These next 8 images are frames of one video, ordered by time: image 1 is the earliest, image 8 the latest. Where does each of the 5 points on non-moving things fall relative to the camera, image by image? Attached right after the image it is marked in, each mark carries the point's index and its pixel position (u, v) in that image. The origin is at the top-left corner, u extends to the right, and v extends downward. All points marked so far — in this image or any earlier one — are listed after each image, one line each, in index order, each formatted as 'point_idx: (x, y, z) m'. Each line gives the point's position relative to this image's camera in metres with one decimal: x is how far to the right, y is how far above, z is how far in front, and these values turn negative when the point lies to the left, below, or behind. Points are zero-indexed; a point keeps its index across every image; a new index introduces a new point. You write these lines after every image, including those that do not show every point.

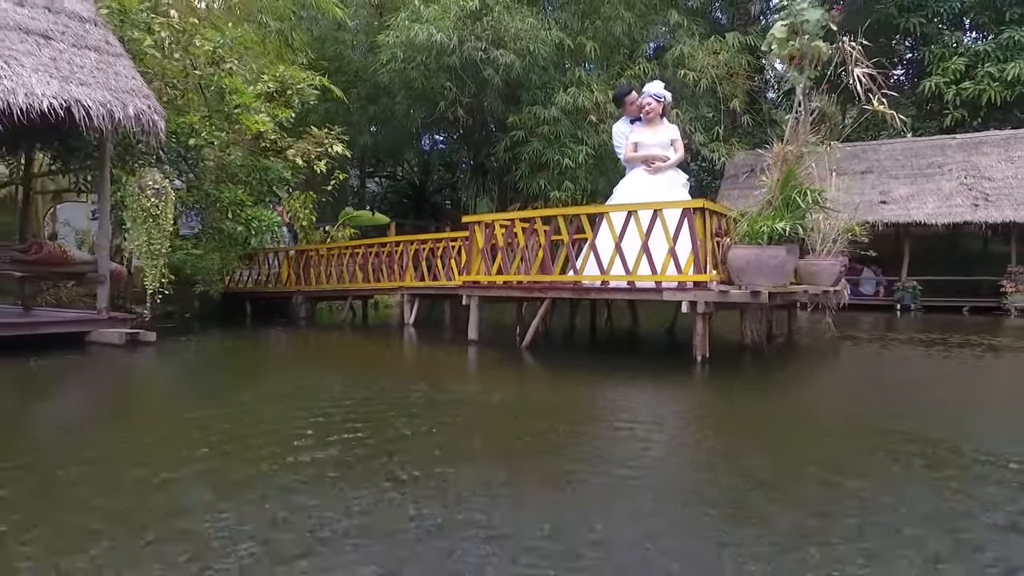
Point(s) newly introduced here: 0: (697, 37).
0: (+3.4, +4.6, +11.7) m
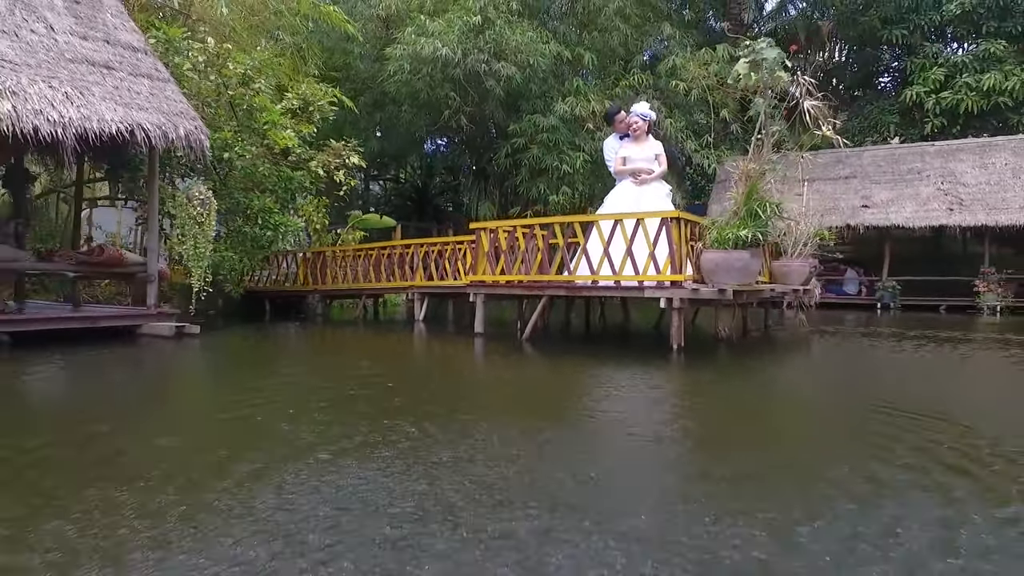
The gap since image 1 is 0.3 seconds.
0: (+3.4, +4.6, +12.3) m
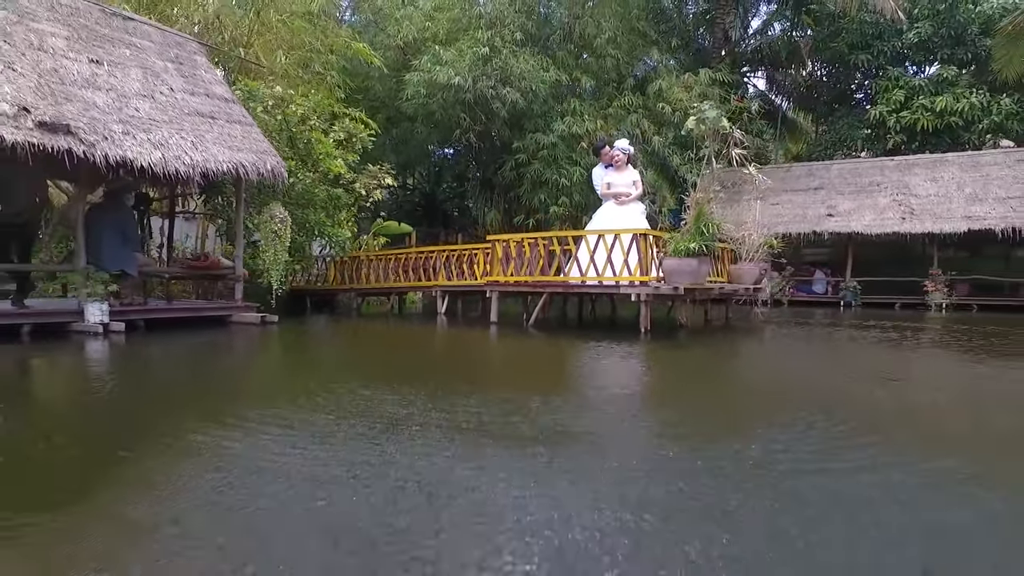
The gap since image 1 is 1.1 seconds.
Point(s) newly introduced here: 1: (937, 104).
0: (+3.5, +4.6, +13.7) m
1: (+8.9, +3.9, +13.5) m
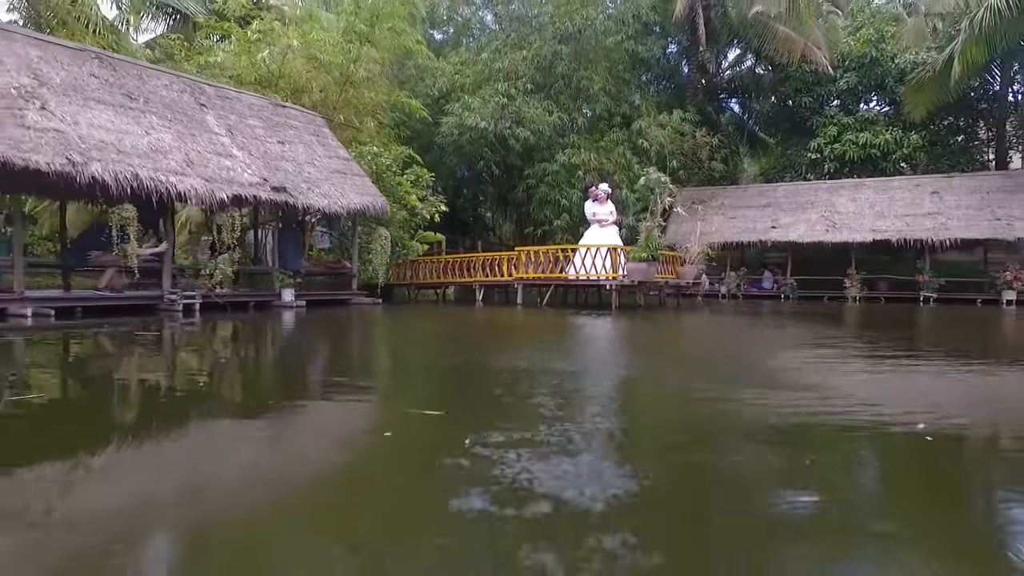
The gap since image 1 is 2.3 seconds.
0: (+3.8, +4.7, +17.2) m
1: (+9.2, +3.9, +17.0) m
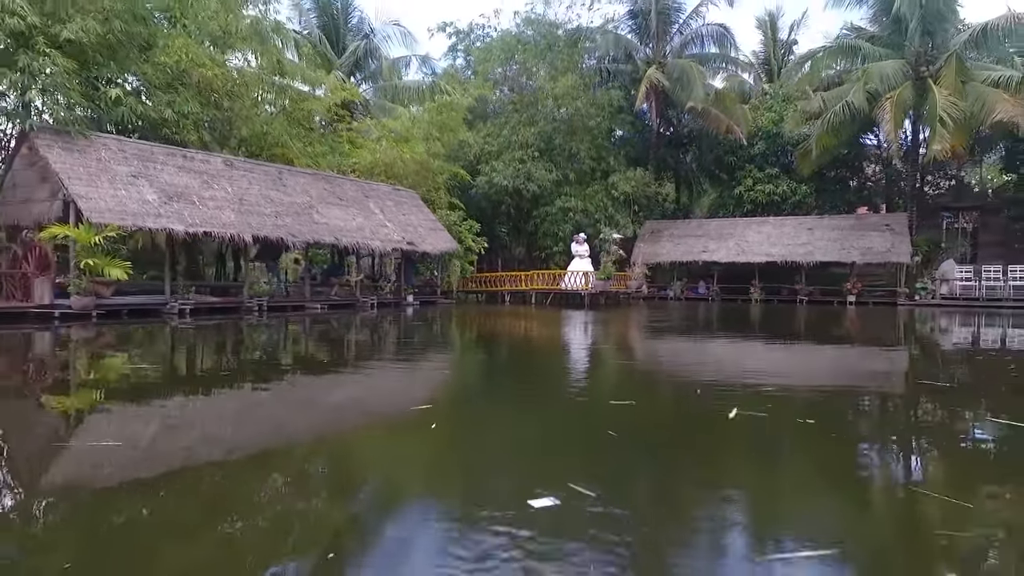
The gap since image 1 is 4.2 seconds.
0: (+4.2, +4.5, +24.5) m
1: (+9.7, +3.8, +24.3) m
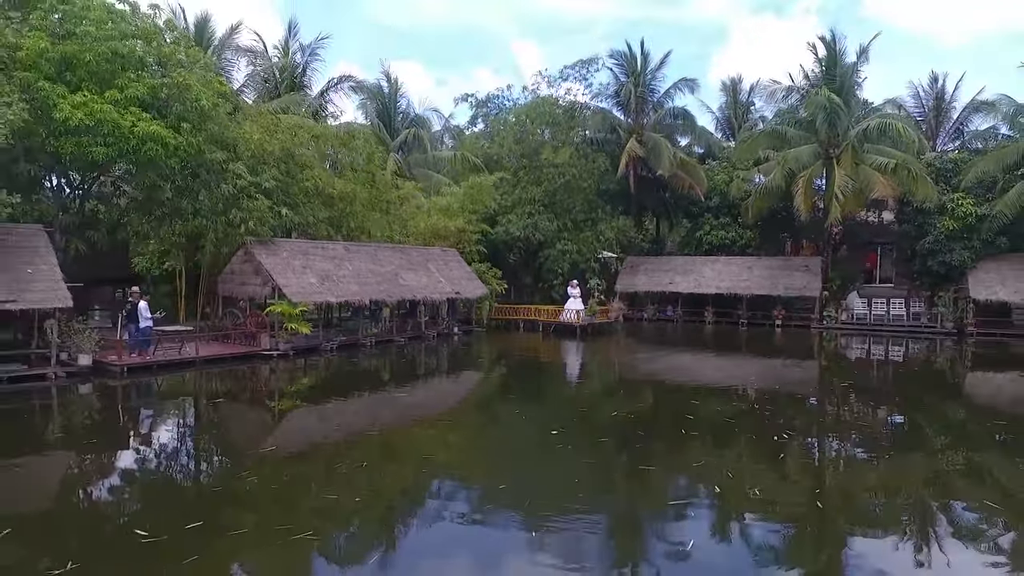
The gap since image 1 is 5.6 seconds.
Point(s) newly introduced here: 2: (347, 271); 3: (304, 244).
0: (+4.7, +3.4, +31.4) m
1: (+10.2, +2.7, +31.3) m
2: (-4.8, +0.5, +18.8) m
3: (-6.0, +1.3, +18.5) m
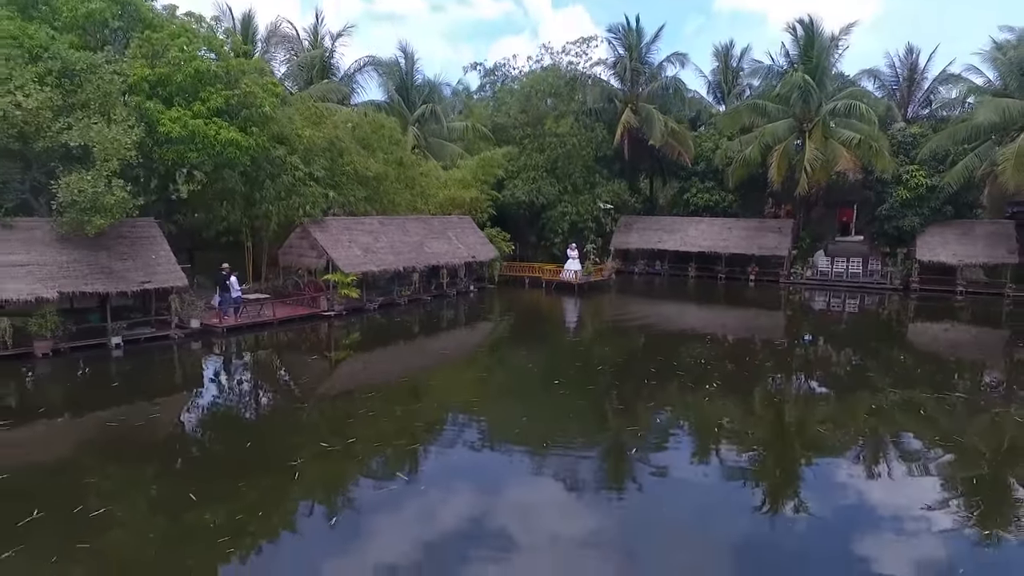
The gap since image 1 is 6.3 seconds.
0: (+5.0, +5.7, +34.8) m
1: (+10.5, +5.0, +34.7) m
2: (-4.5, +1.6, +22.5) m
3: (-5.7, +2.3, +22.1) m
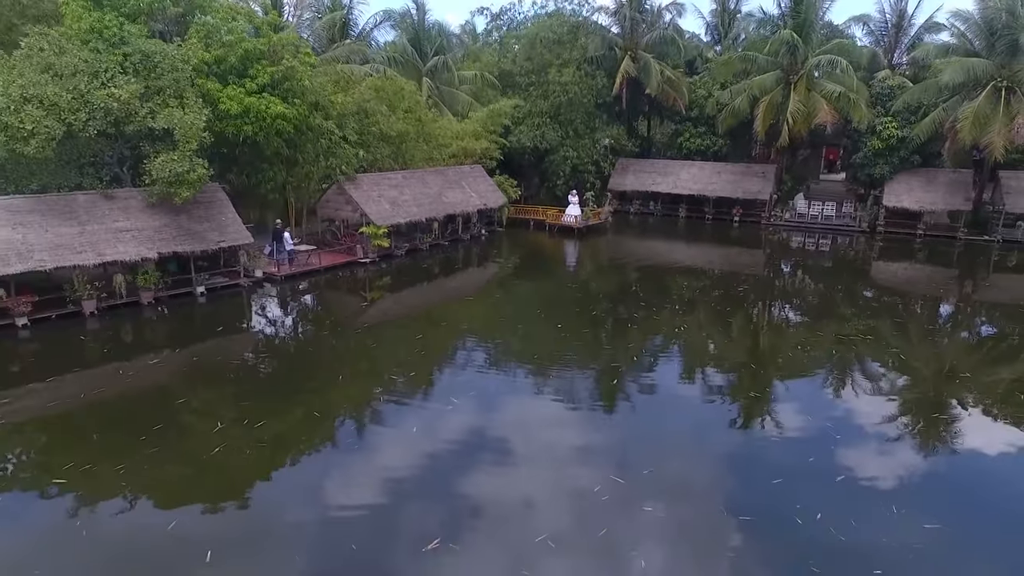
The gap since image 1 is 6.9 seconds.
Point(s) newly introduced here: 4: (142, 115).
0: (+5.3, +9.3, +37.2) m
1: (+10.8, +8.5, +37.2) m
2: (-4.2, +3.7, +25.6) m
3: (-5.3, +4.3, +25.1) m
4: (-10.1, +4.7, +17.5) m
